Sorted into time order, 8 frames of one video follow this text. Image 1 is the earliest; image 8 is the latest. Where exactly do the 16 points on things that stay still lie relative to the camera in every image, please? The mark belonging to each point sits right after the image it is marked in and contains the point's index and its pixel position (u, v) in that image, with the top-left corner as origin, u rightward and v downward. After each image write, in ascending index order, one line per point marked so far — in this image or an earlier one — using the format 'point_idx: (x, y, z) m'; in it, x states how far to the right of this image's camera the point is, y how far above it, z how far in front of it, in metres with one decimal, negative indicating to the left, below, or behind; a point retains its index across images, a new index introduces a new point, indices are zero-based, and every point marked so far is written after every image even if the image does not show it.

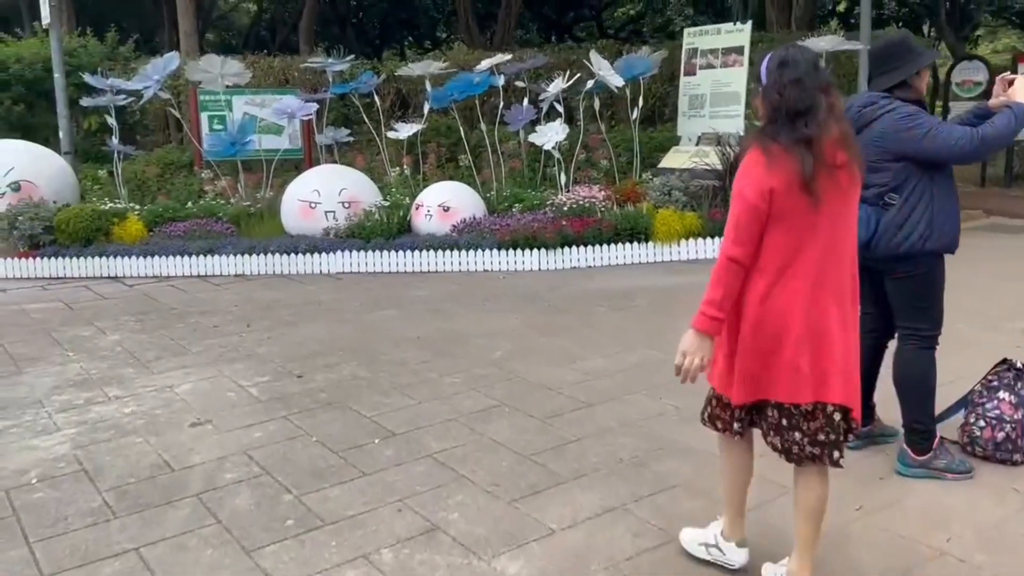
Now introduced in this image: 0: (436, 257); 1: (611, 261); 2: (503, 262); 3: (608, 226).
0: (-0.8, +0.4, +9.3) m
1: (+1.0, +0.3, +9.2) m
2: (-0.1, +0.3, +9.1) m
3: (+1.0, +0.7, +9.3) m
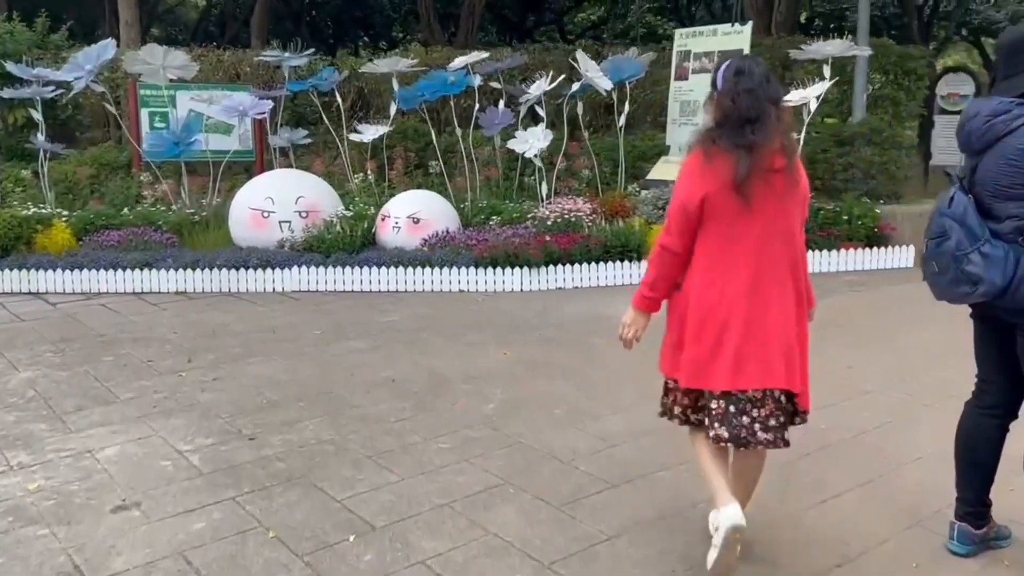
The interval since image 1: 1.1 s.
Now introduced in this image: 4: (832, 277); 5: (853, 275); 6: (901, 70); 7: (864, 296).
0: (-1.0, +0.1, +8.3) m
1: (+0.8, +0.1, +8.3) m
2: (-0.3, +0.1, +8.2) m
3: (+0.8, +0.5, +8.4) m
4: (+3.1, +0.1, +8.6) m
5: (+3.4, +0.1, +8.6) m
6: (+5.0, +2.8, +11.1) m
7: (+3.2, -0.1, +7.8) m
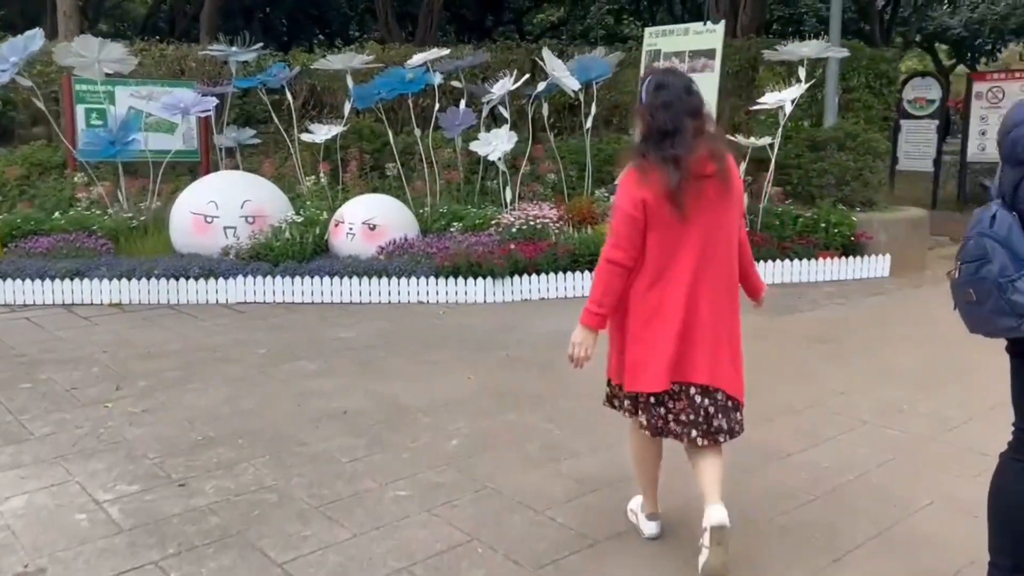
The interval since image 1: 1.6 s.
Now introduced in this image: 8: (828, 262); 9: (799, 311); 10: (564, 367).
0: (-1.3, 0.0, +7.8) m
1: (+0.5, 0.0, +7.9) m
2: (-0.6, 0.0, +7.7) m
3: (+0.5, +0.3, +8.0) m
4: (+2.8, 0.0, +8.2) m
5: (+3.0, 0.0, +8.3) m
6: (+4.5, +2.7, +10.9) m
7: (+2.8, -0.2, +7.5) m
8: (+3.1, +0.3, +8.6) m
9: (+2.4, -0.2, +7.3) m
10: (+0.3, -0.5, +5.5) m
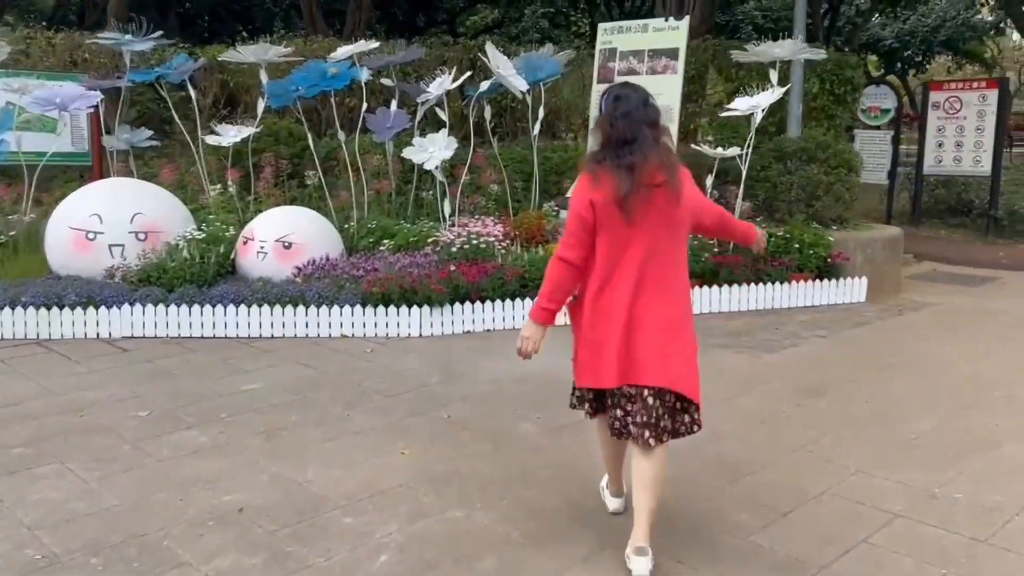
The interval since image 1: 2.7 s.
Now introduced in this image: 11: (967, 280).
0: (-1.8, -0.2, +6.6) m
1: (0.0, -0.3, +6.8) m
2: (-1.1, -0.3, +6.5) m
3: (0.0, +0.1, +6.9) m
4: (+2.3, -0.3, +7.3) m
5: (+2.5, -0.3, +7.4) m
6: (+3.8, +2.4, +10.1) m
7: (+2.4, -0.4, +6.6) m
8: (+2.6, 0.0, +7.7) m
9: (+2.0, -0.5, +6.4) m
10: (0.0, -0.7, +4.4) m
11: (+4.9, +0.1, +9.4) m
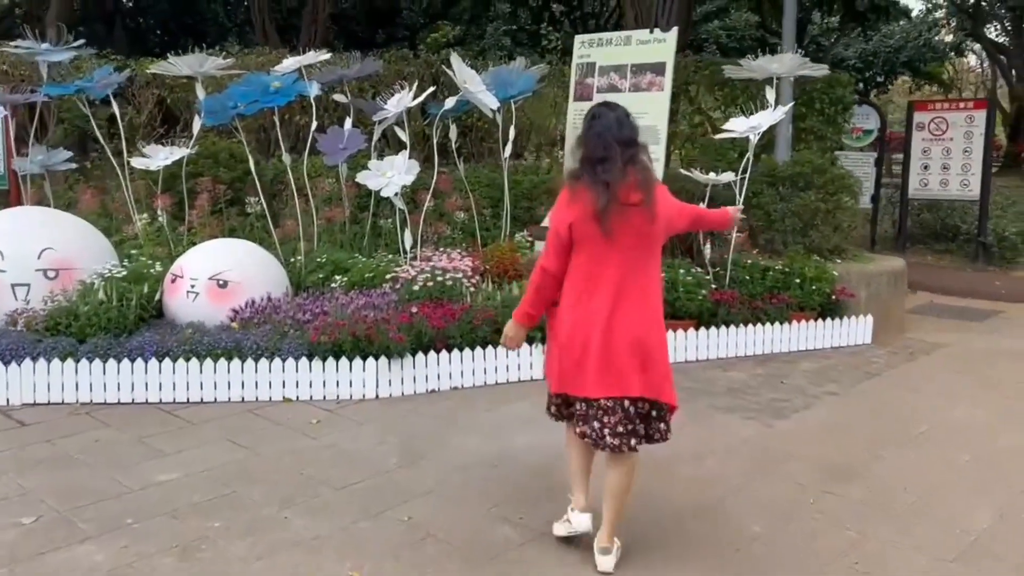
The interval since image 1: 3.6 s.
0: (-2.0, -0.5, +5.6) m
1: (-0.2, -0.6, +5.9) m
2: (-1.2, -0.6, +5.6) m
3: (-0.2, -0.2, +6.0) m
4: (+2.1, -0.6, +6.5) m
5: (+2.3, -0.6, +6.6) m
6: (+3.4, +2.1, +9.4) m
7: (+2.2, -0.7, +5.8) m
8: (+2.3, -0.3, +7.0) m
9: (+1.8, -0.8, +5.6) m
10: (0.0, -1.0, +3.5) m
11: (+4.6, -0.3, +8.7) m
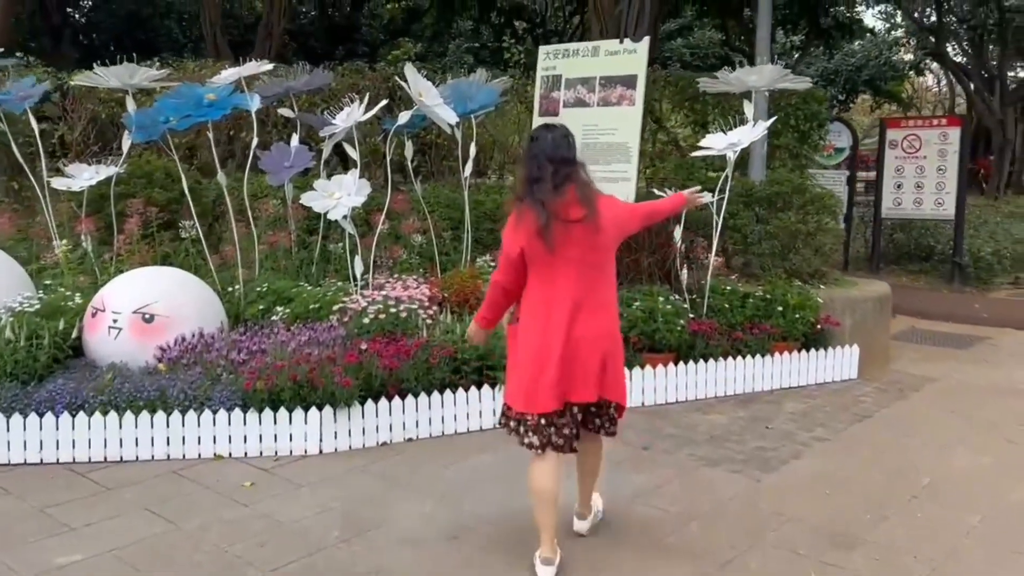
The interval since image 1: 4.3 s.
0: (-2.2, -0.7, +4.9) m
1: (-0.4, -0.8, +5.3) m
2: (-1.5, -0.8, +4.9) m
3: (-0.4, -0.4, +5.4) m
4: (+1.8, -0.8, +6.0) m
5: (+2.0, -0.8, +6.1) m
6: (+3.0, +1.8, +9.0) m
7: (+2.0, -0.9, +5.3) m
8: (+2.0, -0.5, +6.5) m
9: (+1.6, -1.0, +5.1) m
10: (-0.2, -1.2, +2.9) m
11: (+4.2, -0.5, +8.3) m
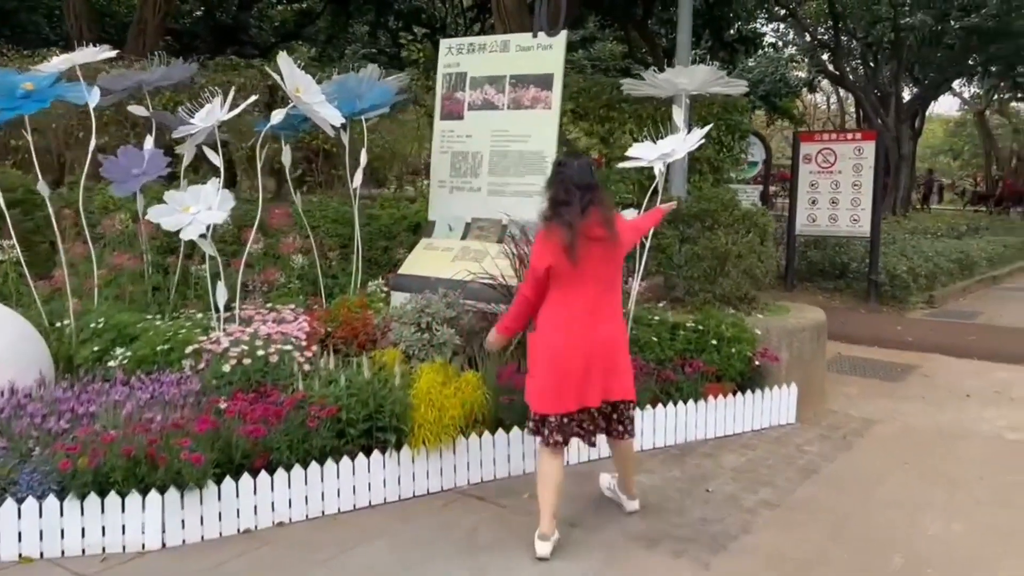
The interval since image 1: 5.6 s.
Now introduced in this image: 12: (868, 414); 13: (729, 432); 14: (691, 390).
0: (-2.6, -0.9, +3.7) m
1: (-0.9, -1.0, +4.3) m
2: (-1.9, -1.0, +3.8) m
3: (-1.0, -0.6, +4.4) m
4: (+1.2, -1.0, +5.2) m
5: (+1.4, -1.0, +5.4) m
6: (+2.0, +1.6, +8.4) m
7: (+1.5, -1.1, +4.5) m
8: (+1.4, -0.7, +5.7) m
9: (+1.1, -1.2, +4.2) m
10: (-0.4, -1.3, +1.9) m
11: (+3.3, -0.7, +7.8) m
12: (+2.7, -0.9, +6.5) m
13: (+1.4, -0.9, +5.7) m
14: (+1.2, -0.6, +5.6) m
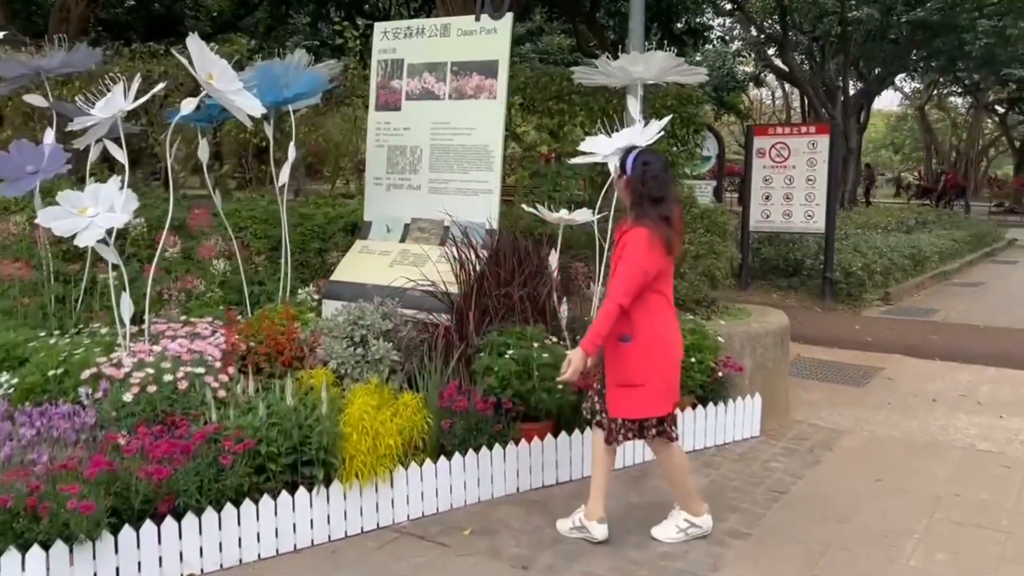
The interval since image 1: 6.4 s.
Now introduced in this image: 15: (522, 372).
0: (-2.9, -1.0, +3.0) m
1: (-1.2, -1.1, +3.7) m
2: (-2.1, -1.1, +3.2) m
3: (-1.2, -0.7, +3.8) m
4: (+0.9, -1.0, +4.8) m
5: (+1.1, -1.0, +5.0) m
6: (+1.5, +1.6, +8.0) m
7: (+1.2, -1.2, +4.1) m
8: (+1.1, -0.8, +5.3) m
9: (+0.8, -1.2, +3.8) m
10: (-0.5, -1.4, +1.4) m
11: (+2.9, -0.7, +7.5) m
12: (+2.3, -0.9, +6.1) m
13: (+1.1, -0.9, +5.3) m
14: (+0.8, -0.7, +5.2) m
15: (0.0, -0.5, +4.8) m
